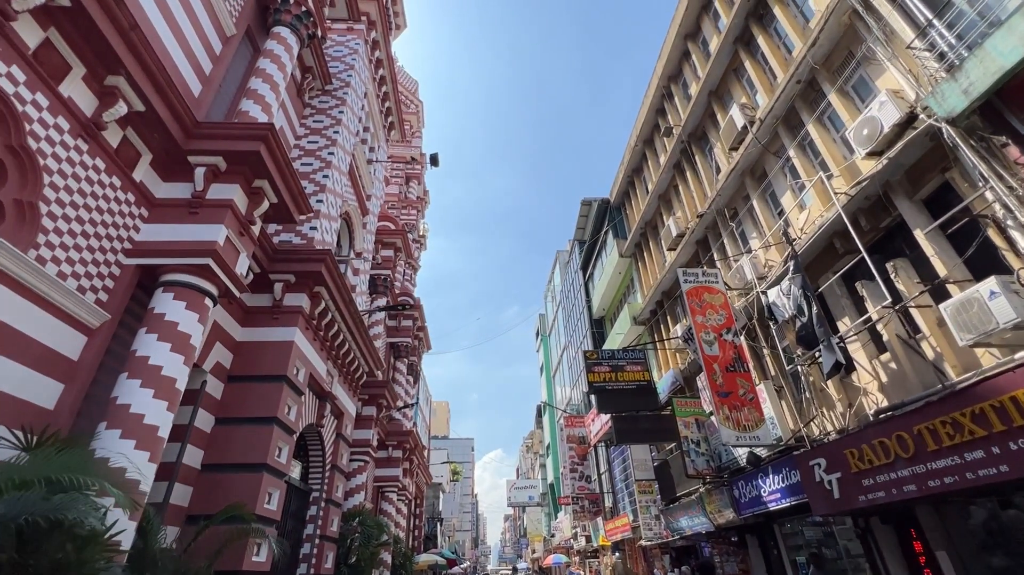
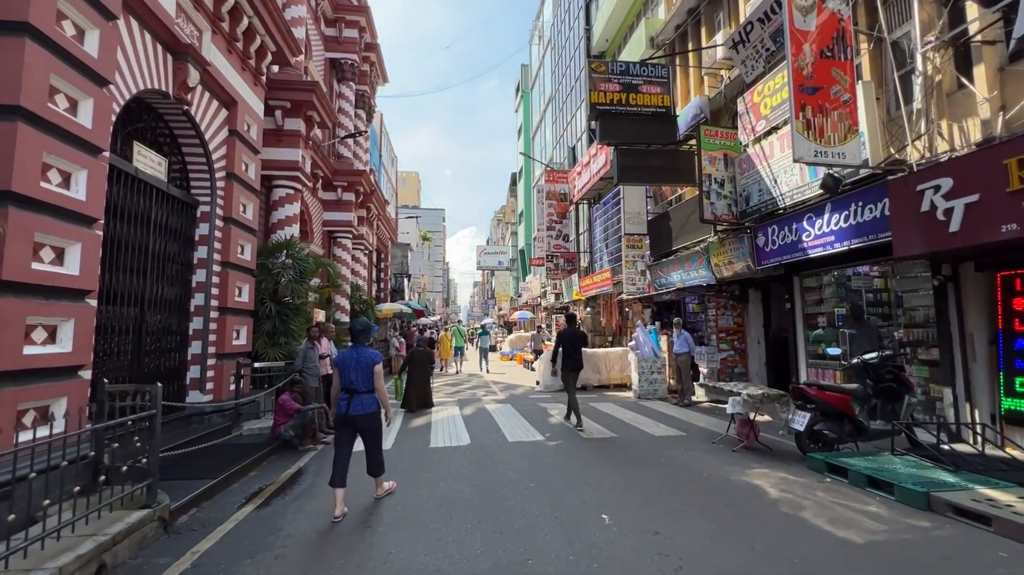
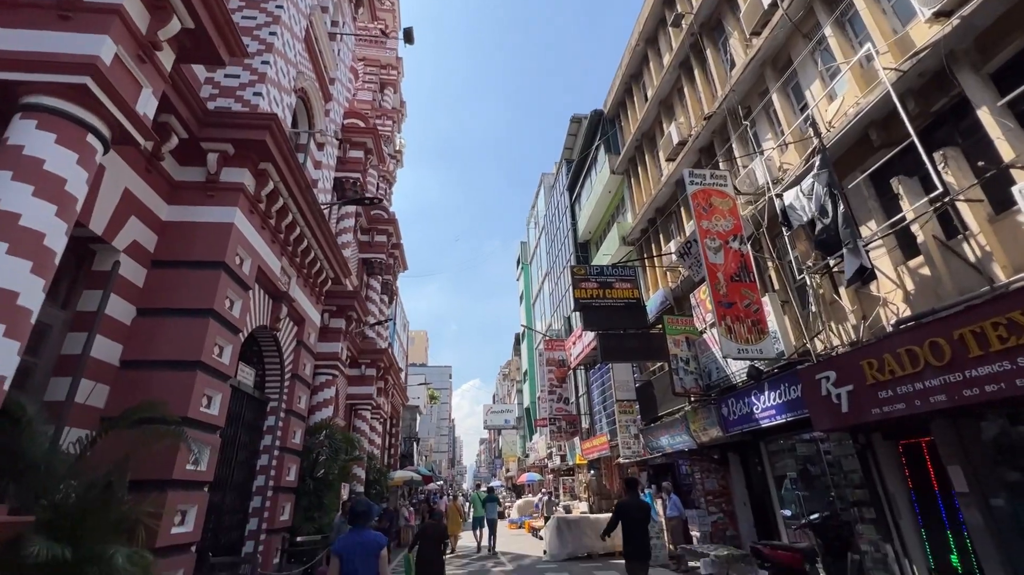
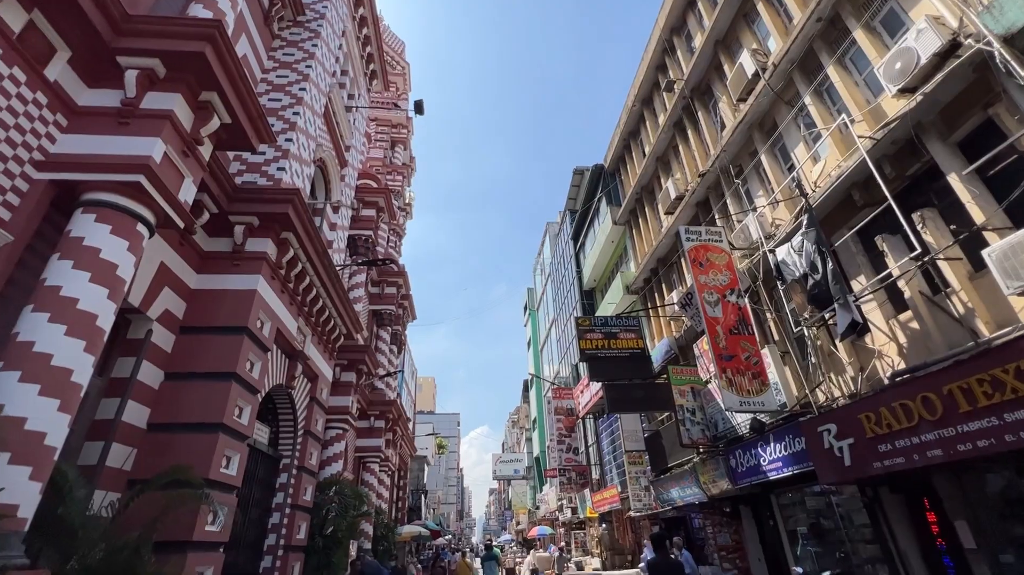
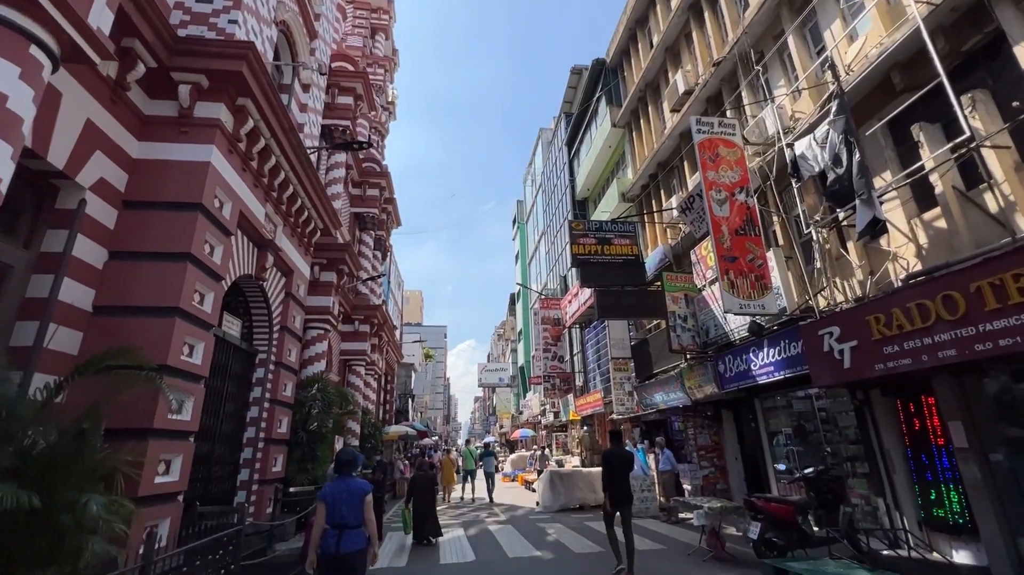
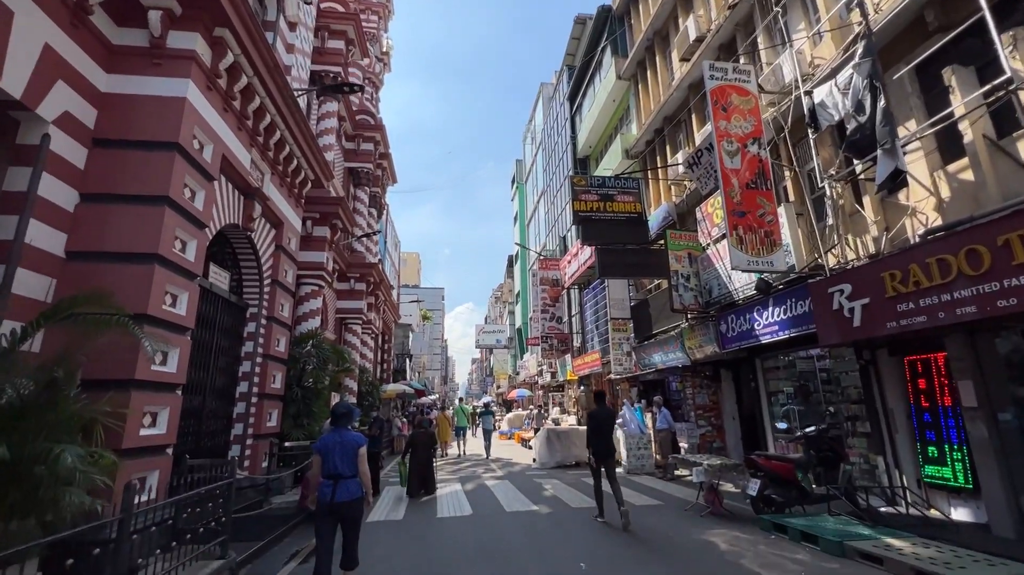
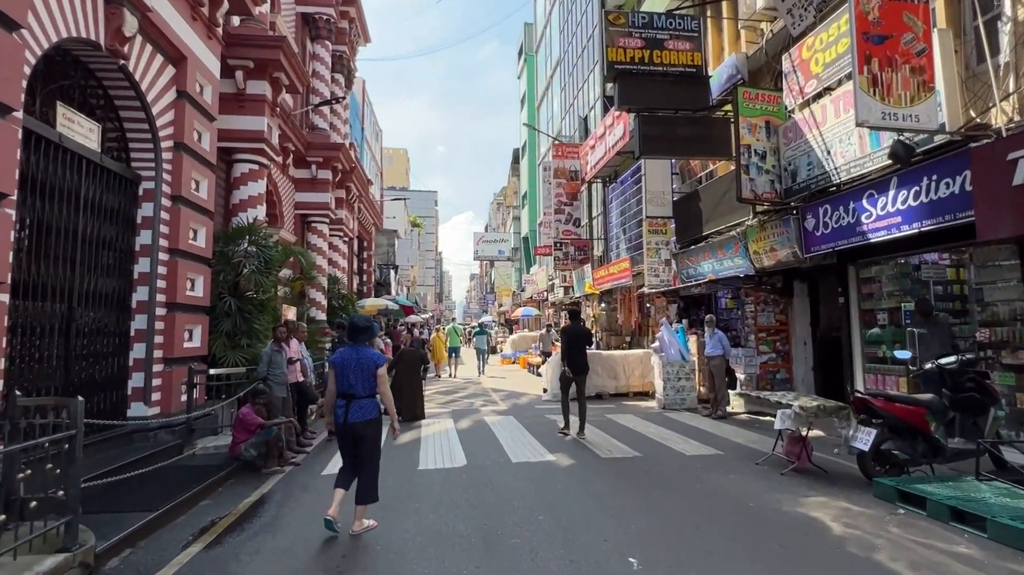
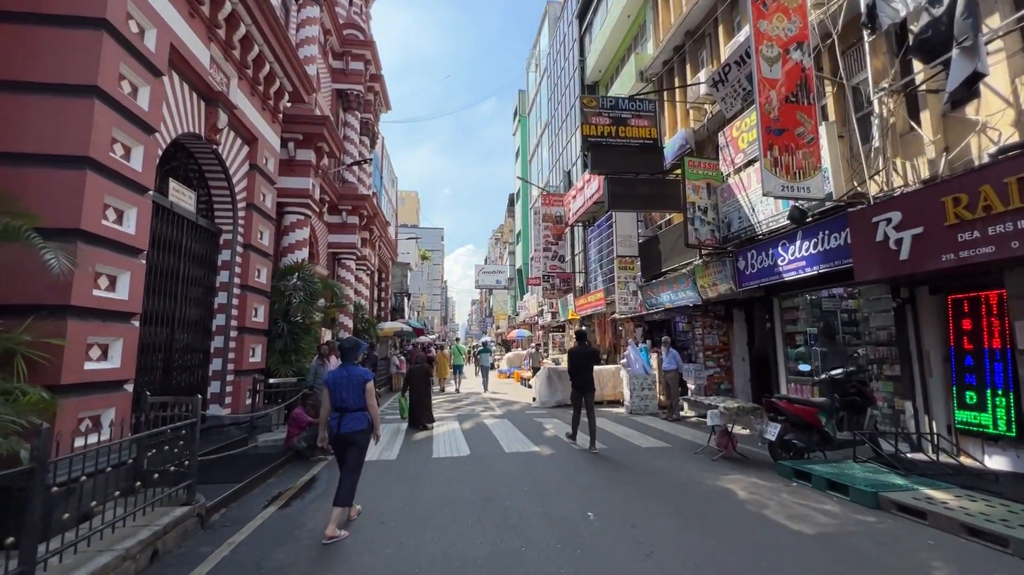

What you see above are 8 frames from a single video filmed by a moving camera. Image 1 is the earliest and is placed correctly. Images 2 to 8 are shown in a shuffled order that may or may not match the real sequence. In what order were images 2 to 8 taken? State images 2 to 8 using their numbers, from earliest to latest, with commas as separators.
4, 3, 5, 6, 8, 2, 7
